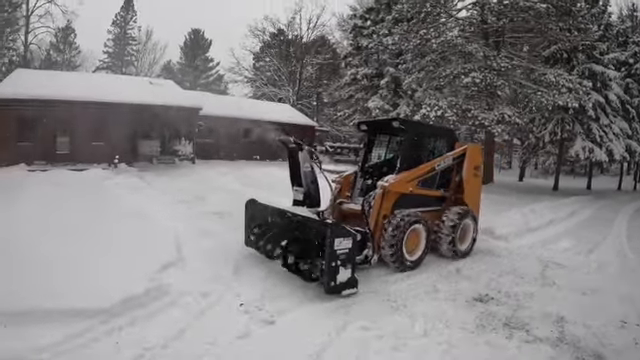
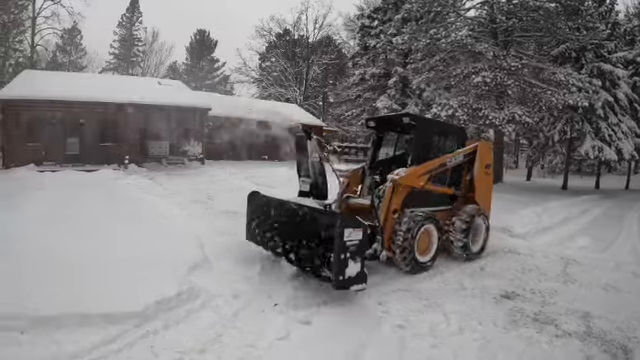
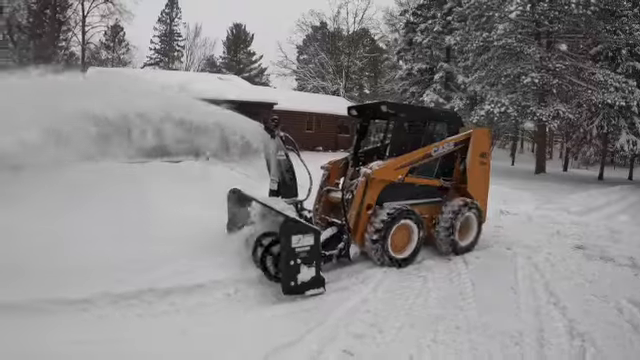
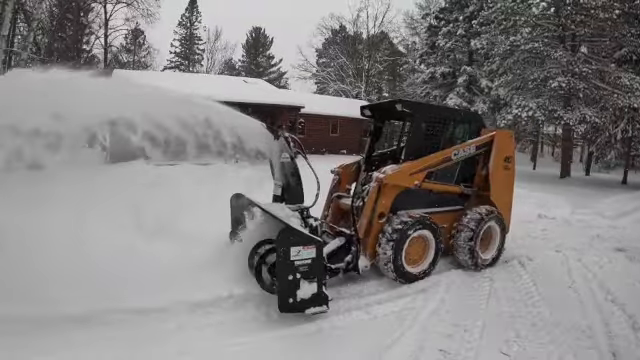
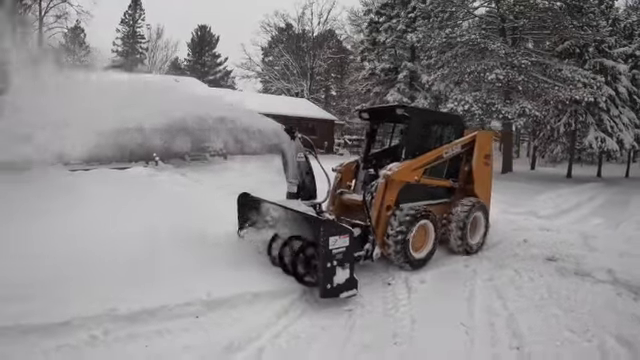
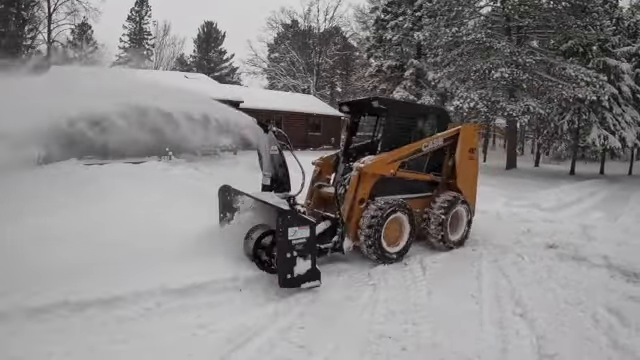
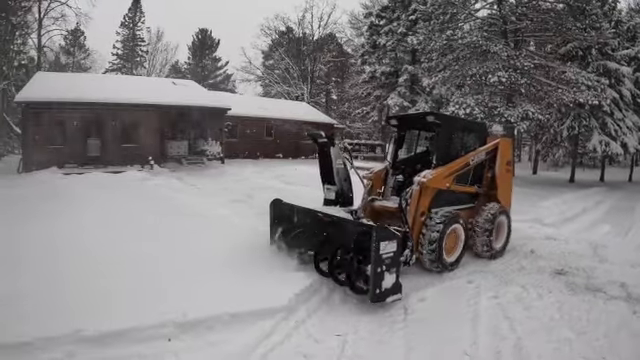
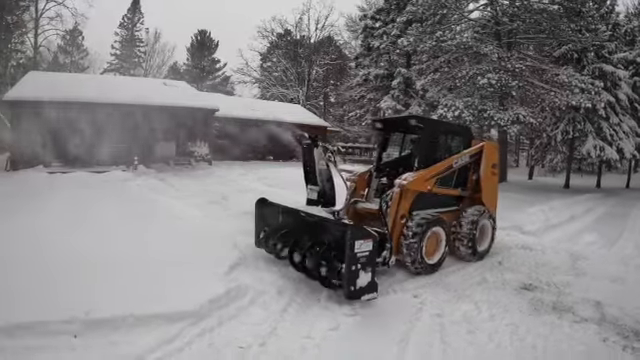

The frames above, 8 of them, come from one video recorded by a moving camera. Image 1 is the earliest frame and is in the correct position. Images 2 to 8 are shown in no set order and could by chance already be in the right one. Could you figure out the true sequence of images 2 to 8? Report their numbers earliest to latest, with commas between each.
2, 8, 7, 5, 6, 3, 4
